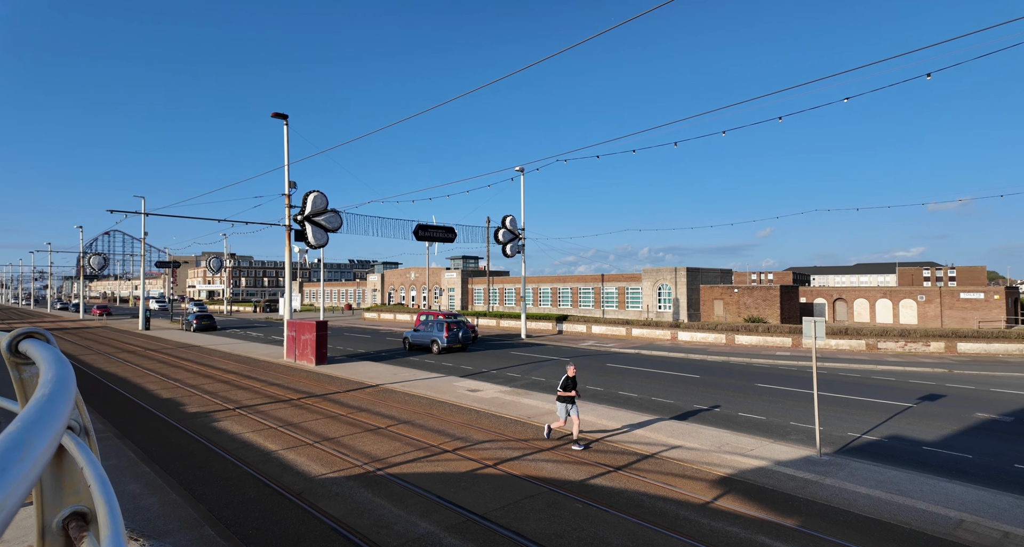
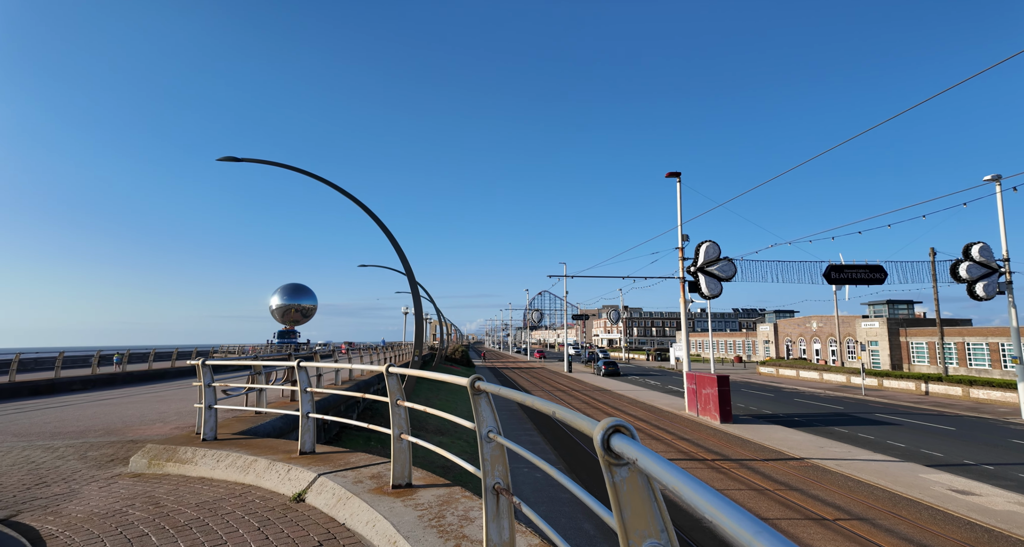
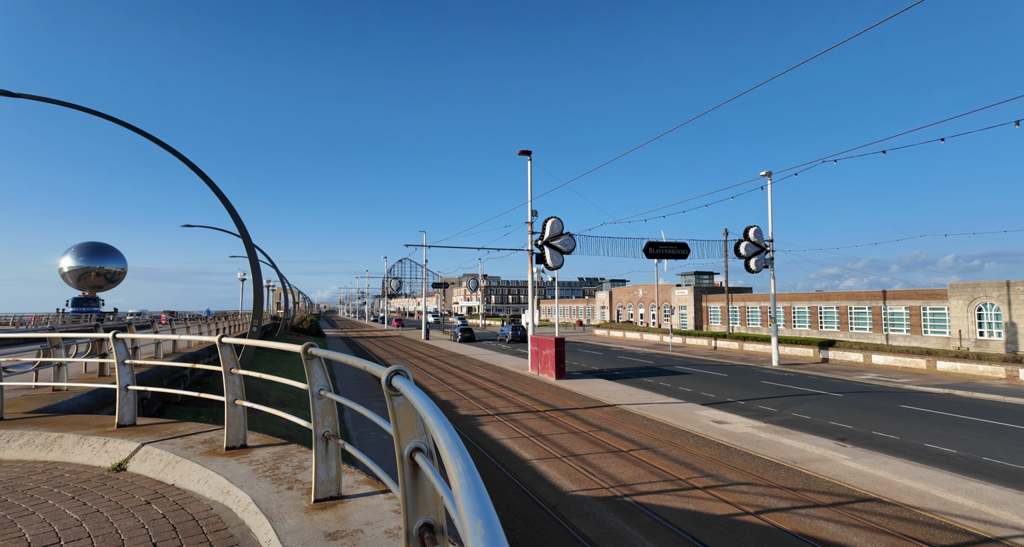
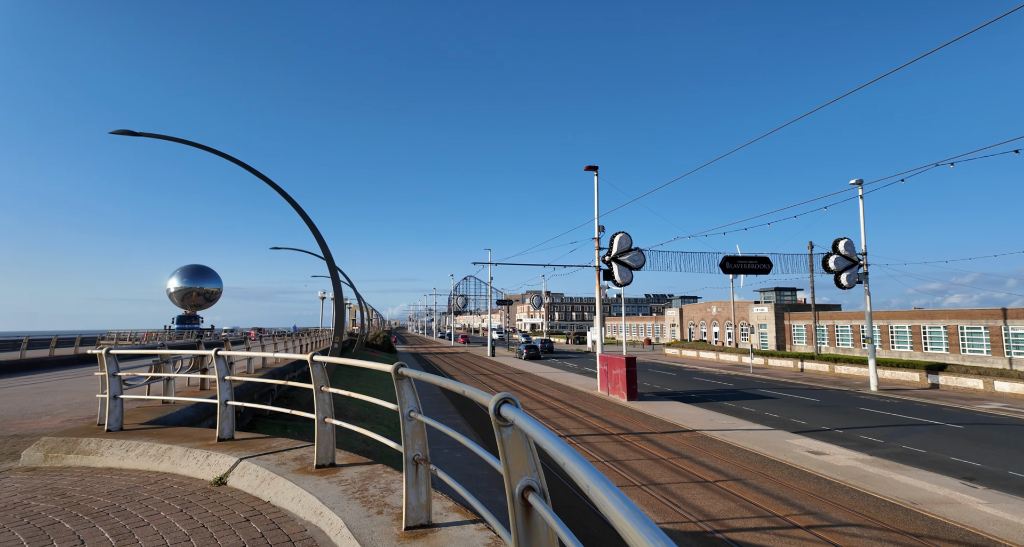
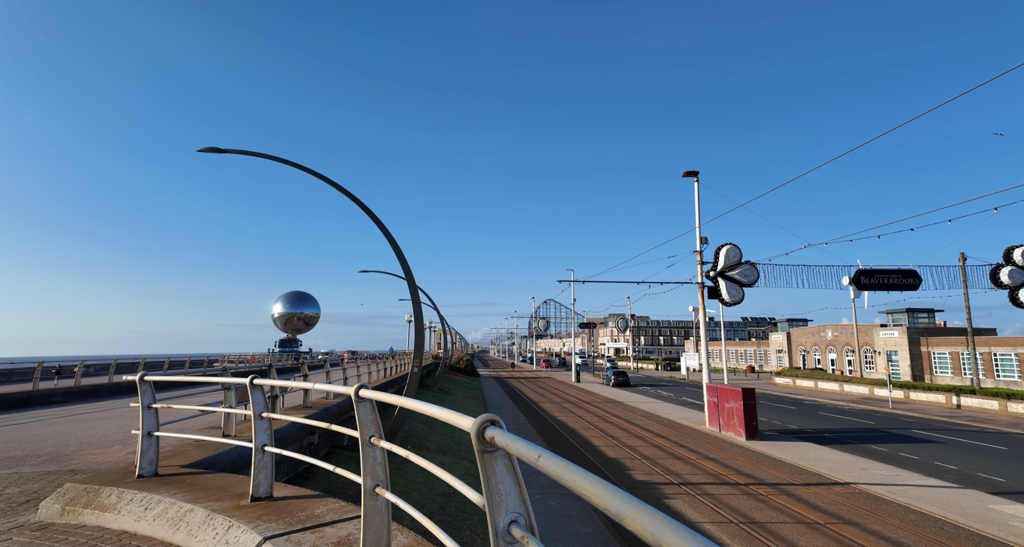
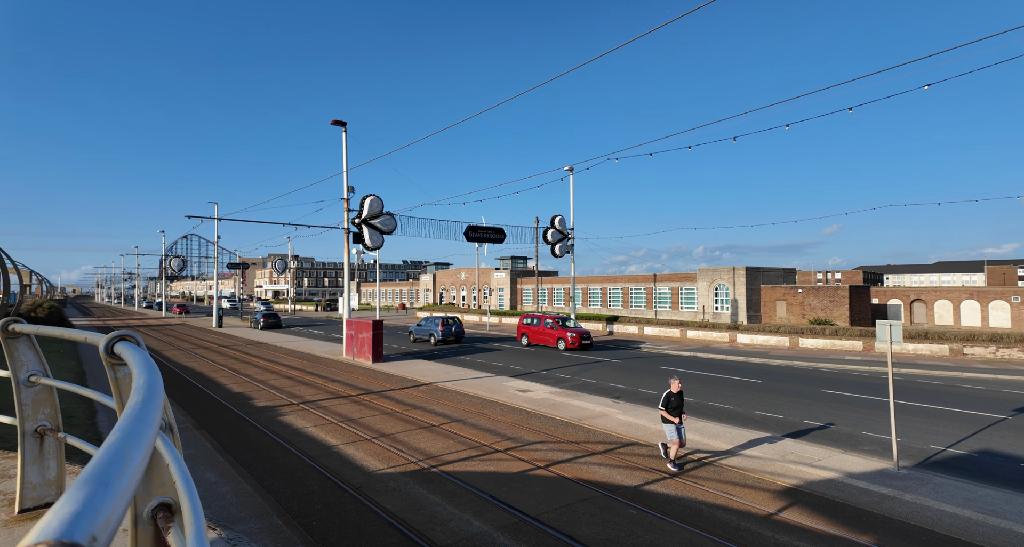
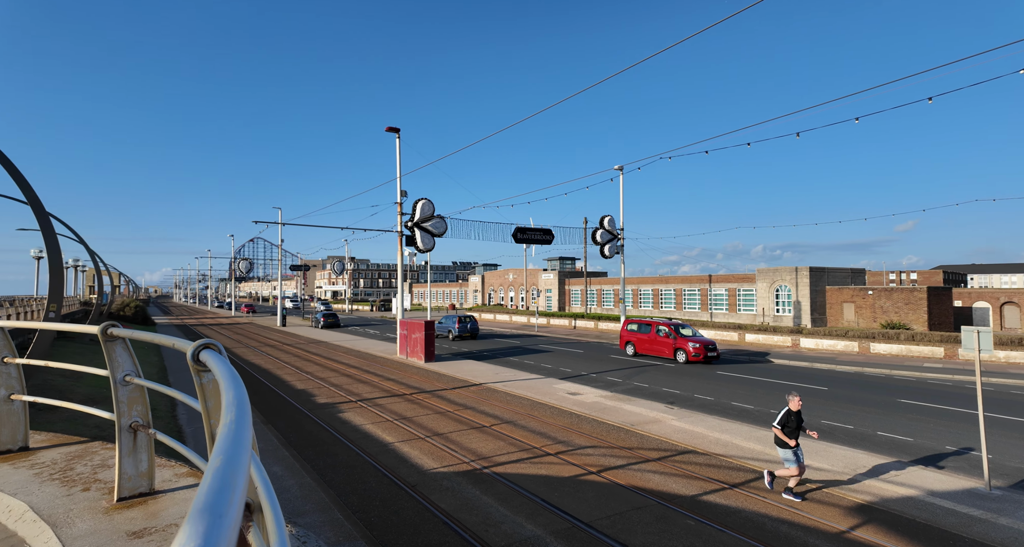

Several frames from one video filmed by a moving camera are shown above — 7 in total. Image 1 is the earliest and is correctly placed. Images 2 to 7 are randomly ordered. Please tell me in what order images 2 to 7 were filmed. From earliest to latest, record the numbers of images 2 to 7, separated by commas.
6, 7, 3, 4, 2, 5
